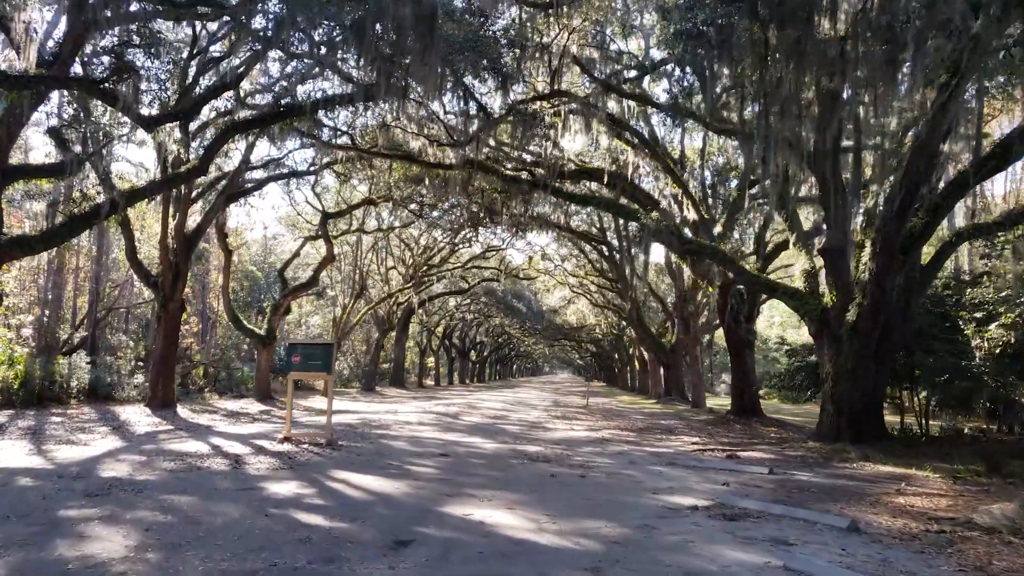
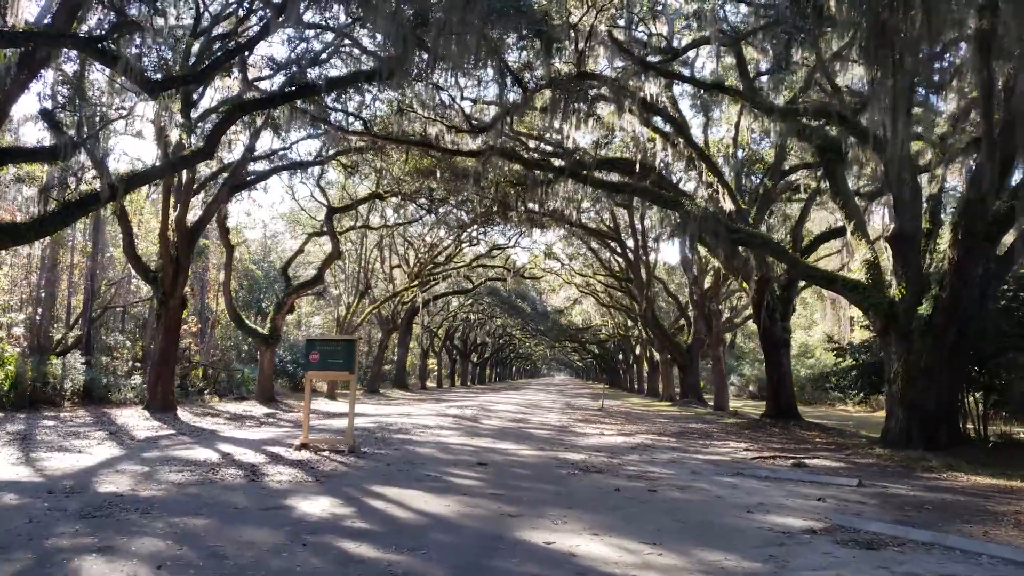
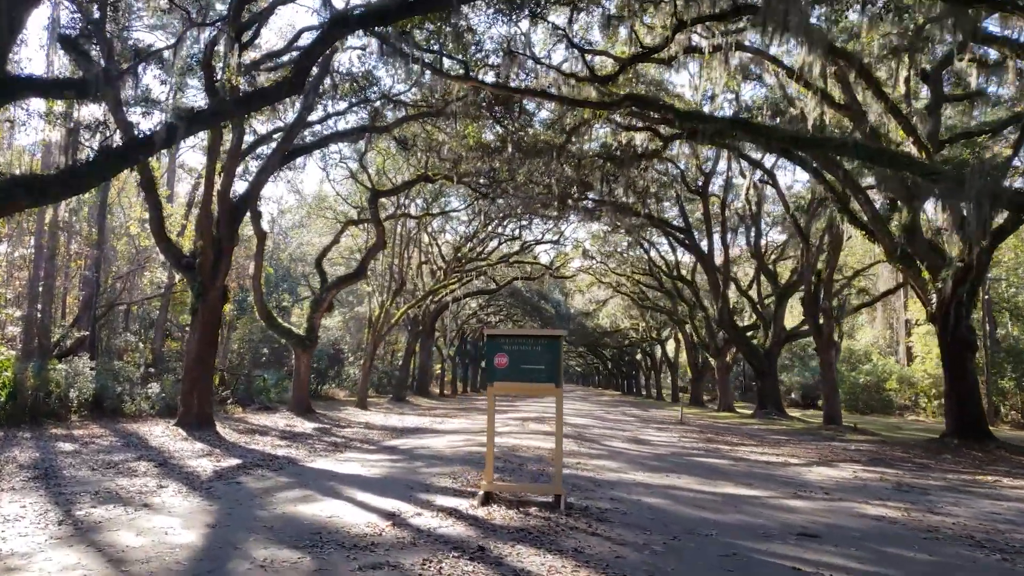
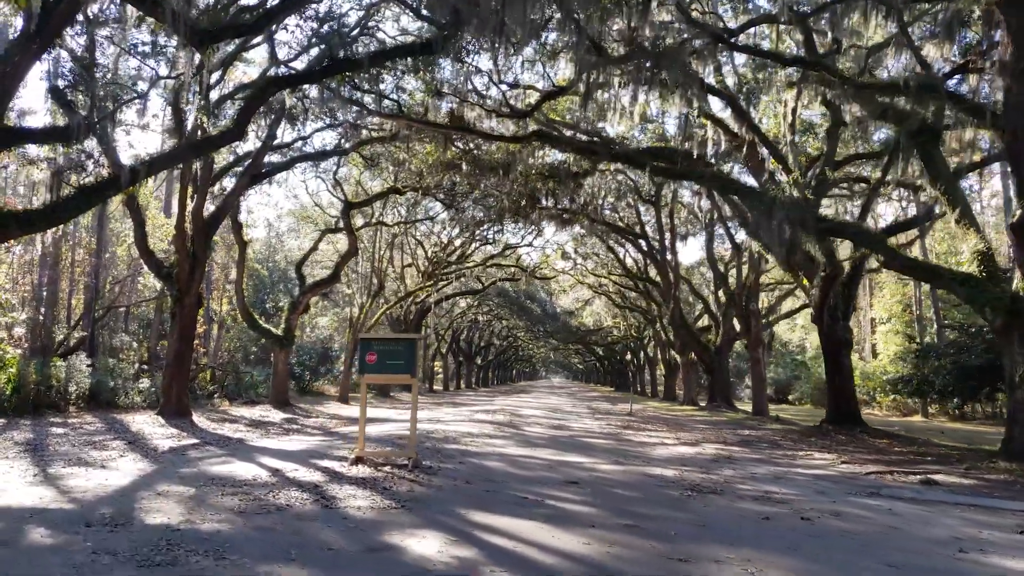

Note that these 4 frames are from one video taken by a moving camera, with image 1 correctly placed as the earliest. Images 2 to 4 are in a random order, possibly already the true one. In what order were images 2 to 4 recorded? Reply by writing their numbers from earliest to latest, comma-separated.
2, 4, 3
